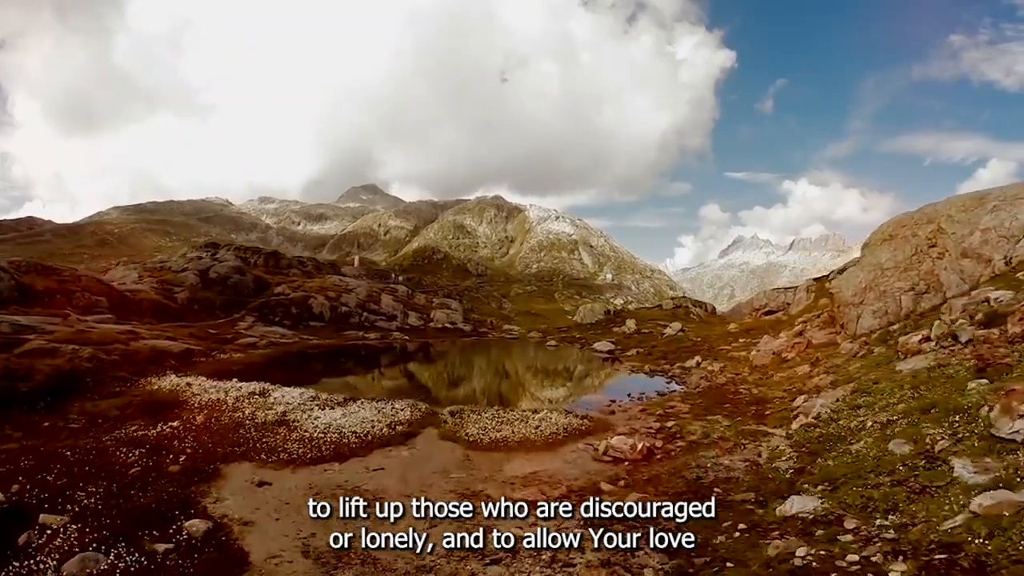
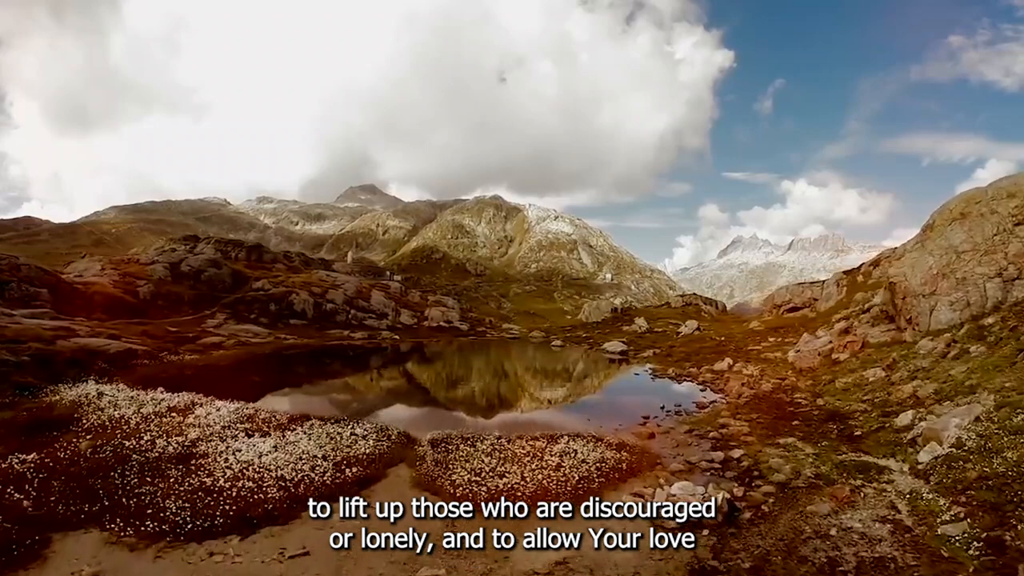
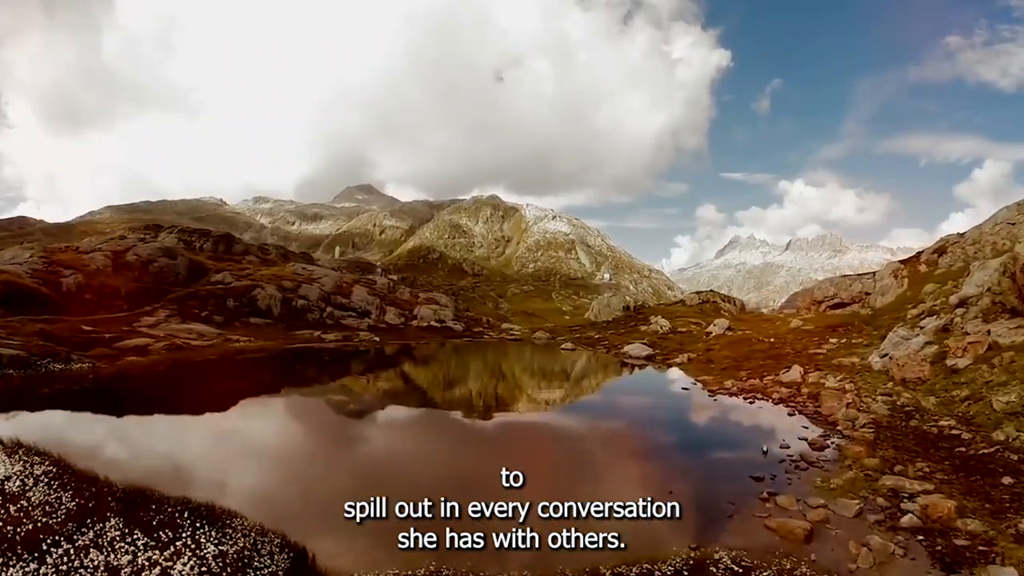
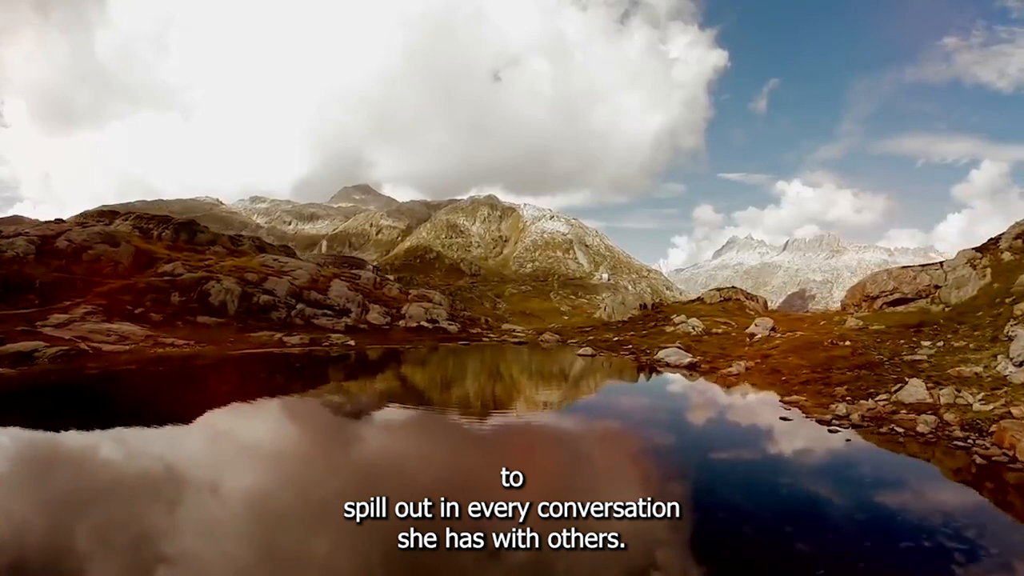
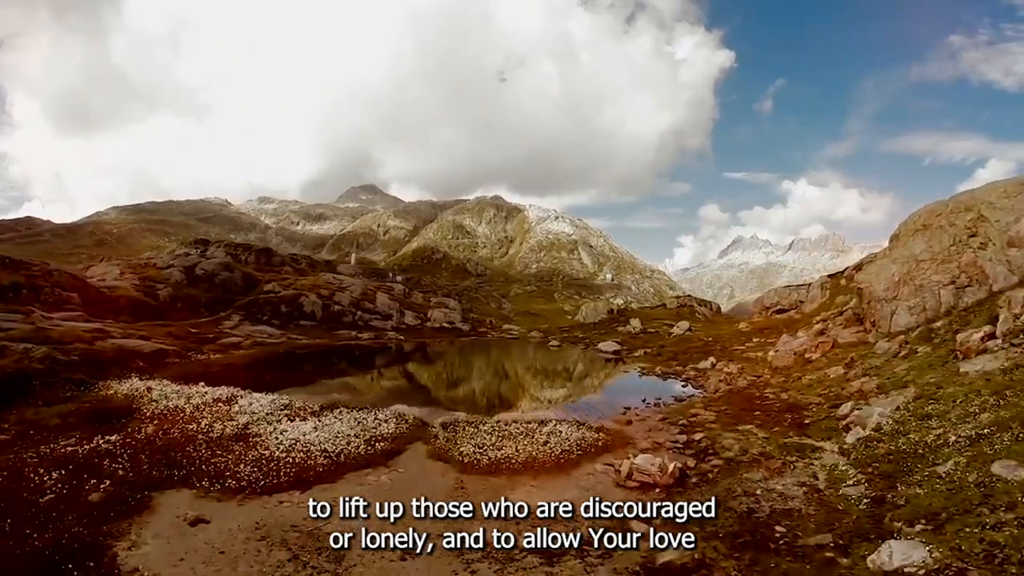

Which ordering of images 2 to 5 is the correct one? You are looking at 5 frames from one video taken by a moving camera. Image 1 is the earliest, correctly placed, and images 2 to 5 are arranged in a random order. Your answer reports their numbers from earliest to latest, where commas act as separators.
5, 2, 3, 4
